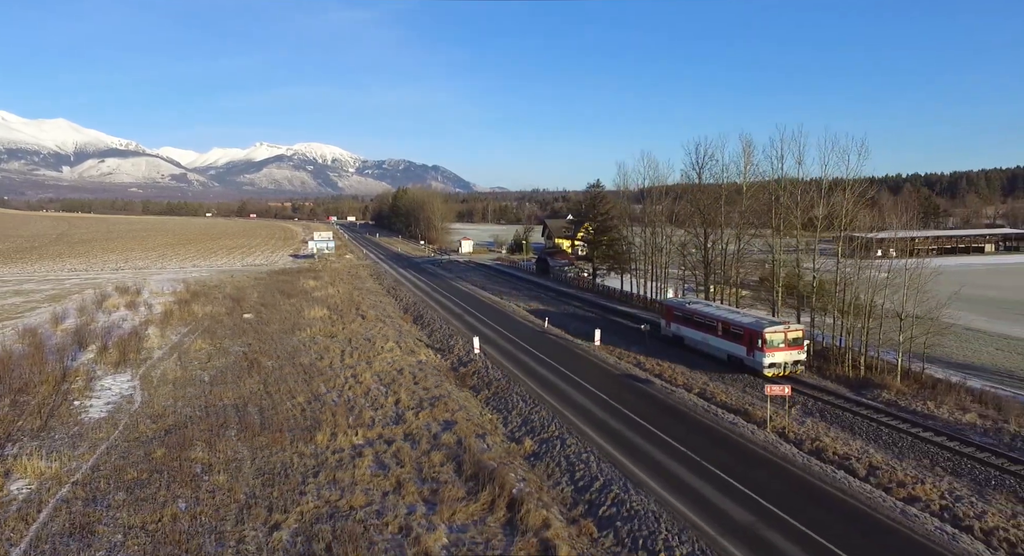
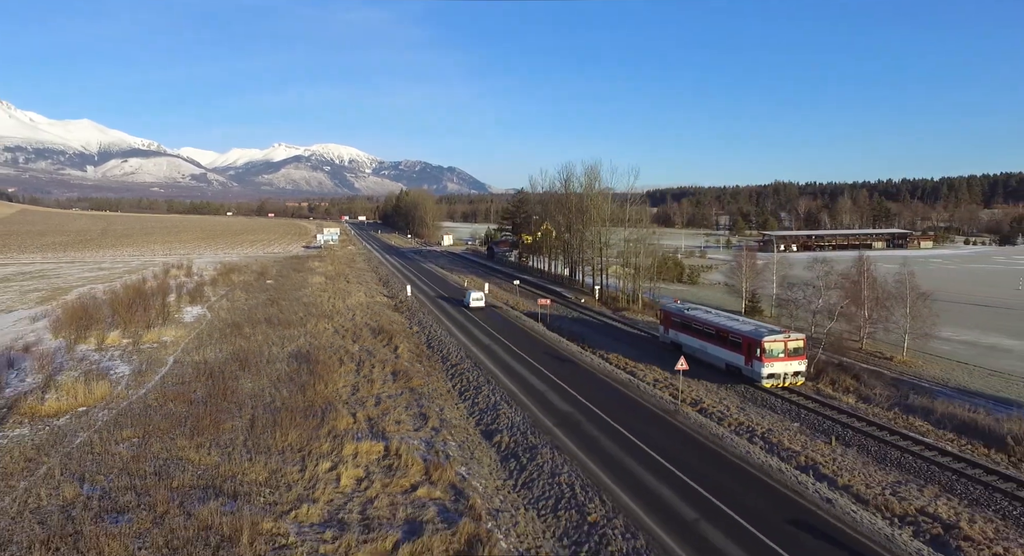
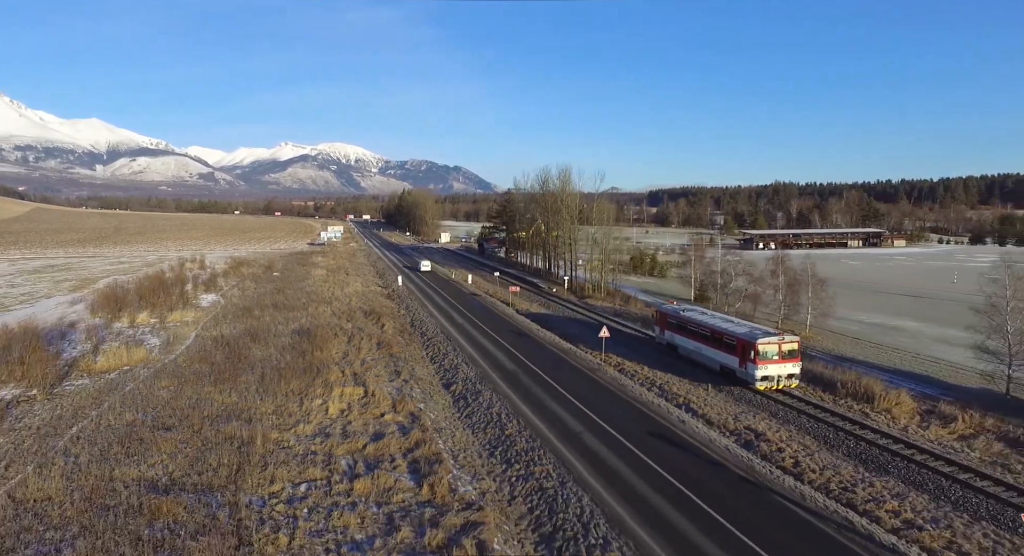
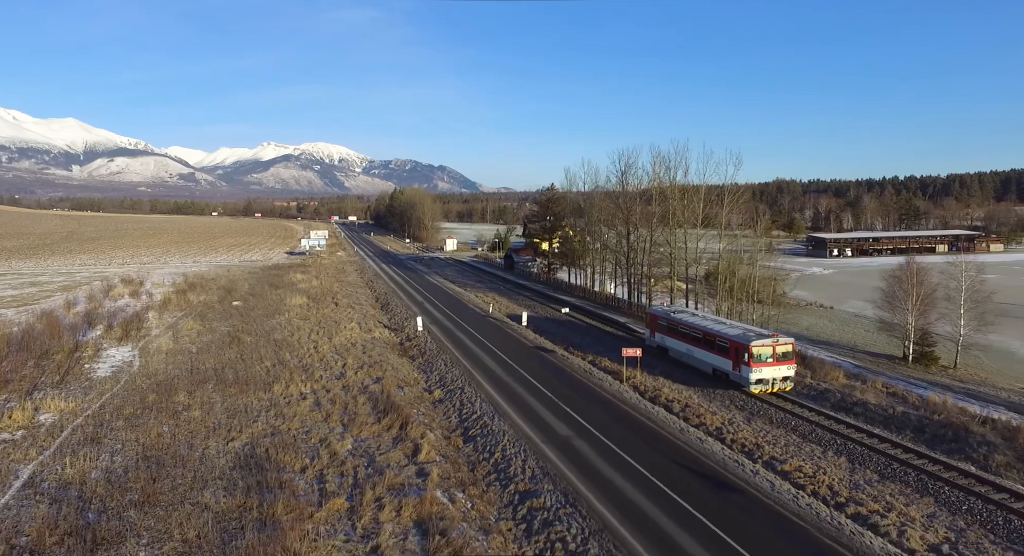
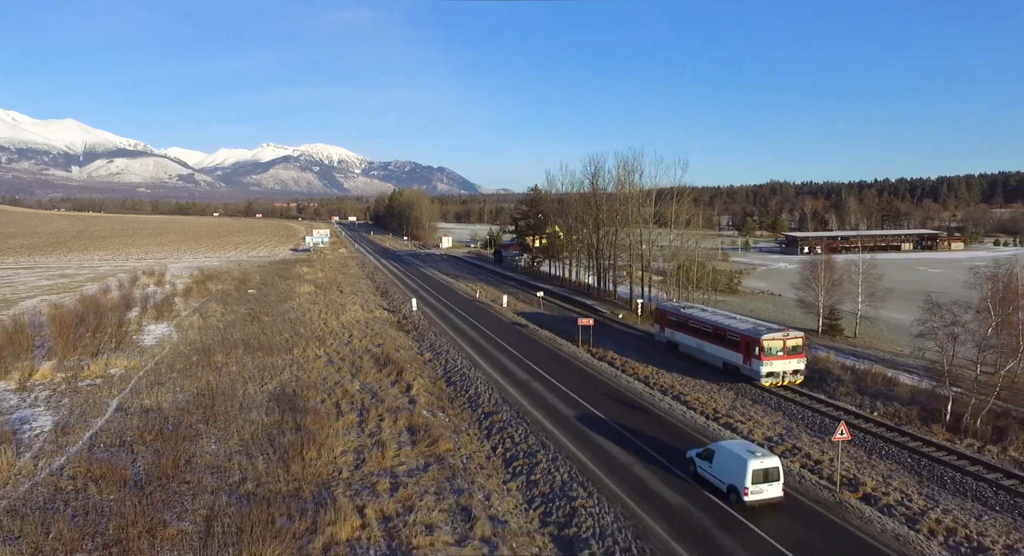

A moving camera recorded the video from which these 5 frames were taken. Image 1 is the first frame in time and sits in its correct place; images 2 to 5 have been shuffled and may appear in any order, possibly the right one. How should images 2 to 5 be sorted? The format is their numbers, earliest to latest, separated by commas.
4, 5, 2, 3
